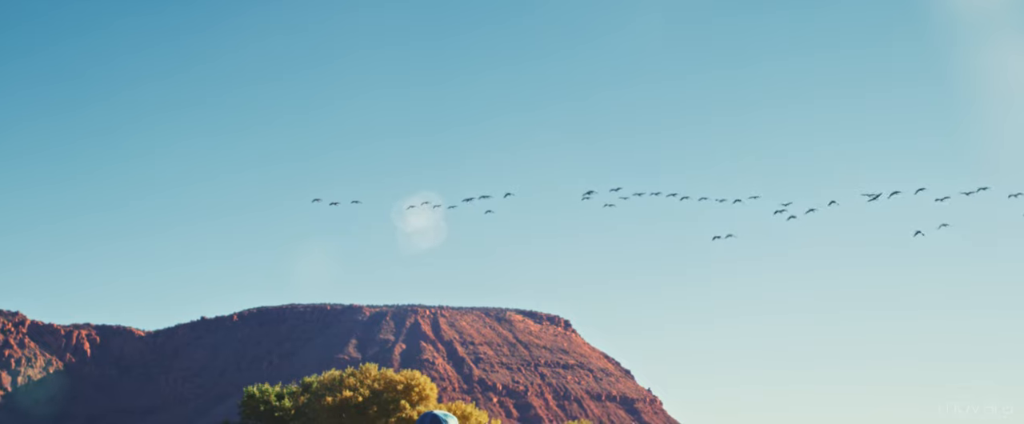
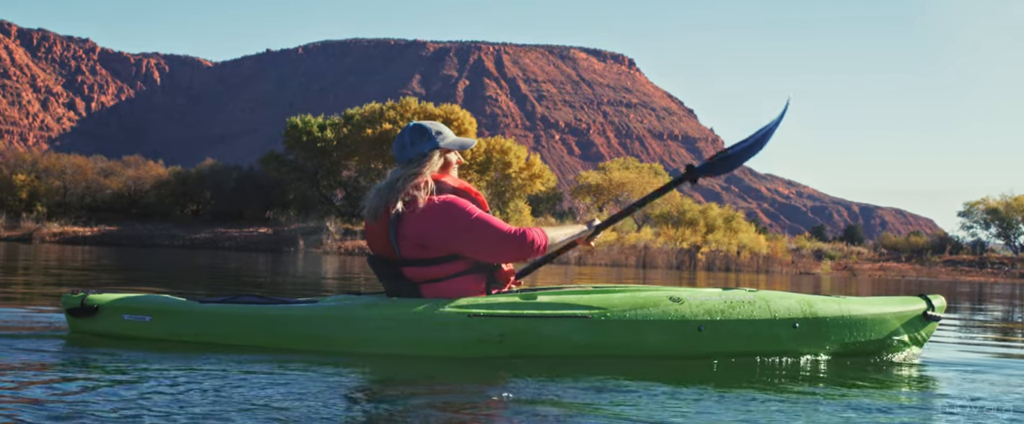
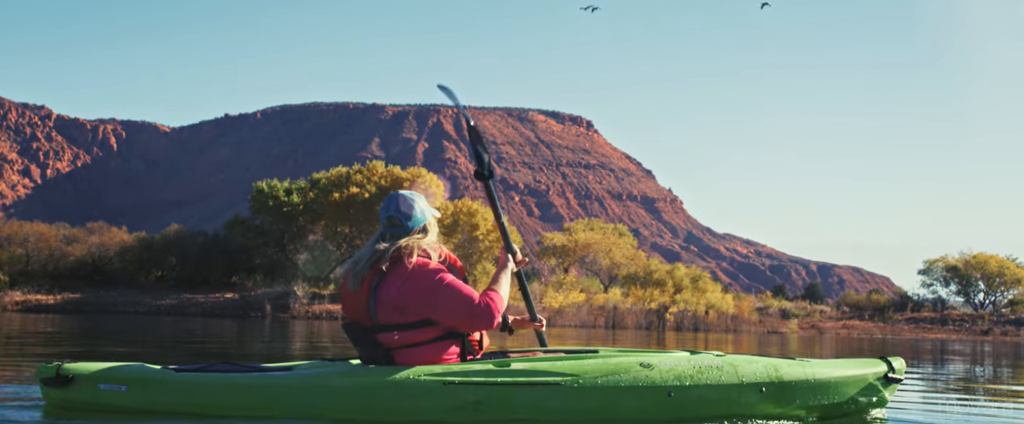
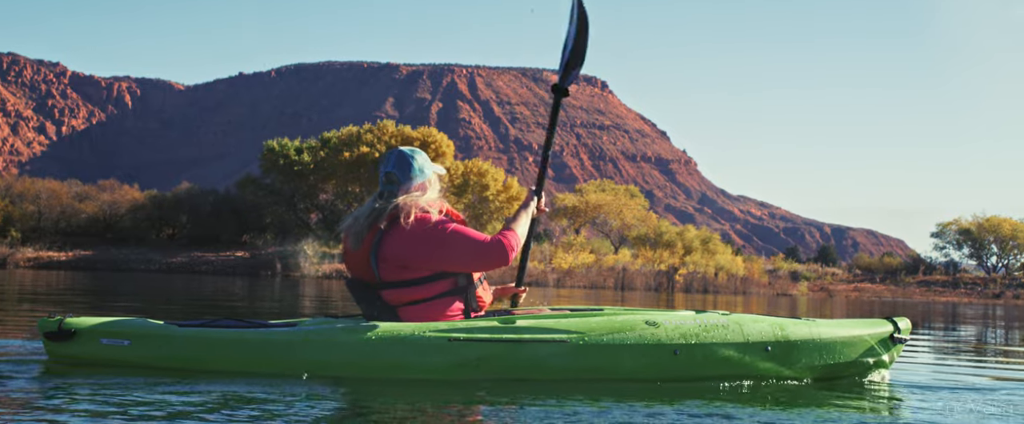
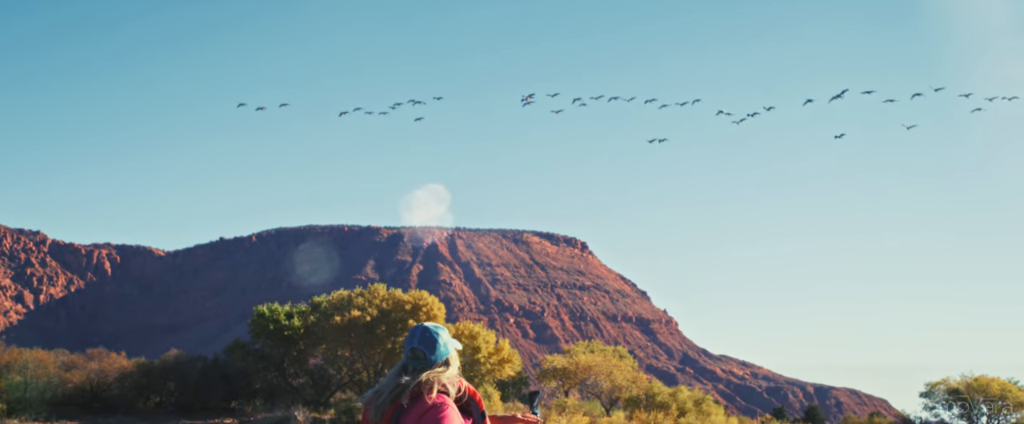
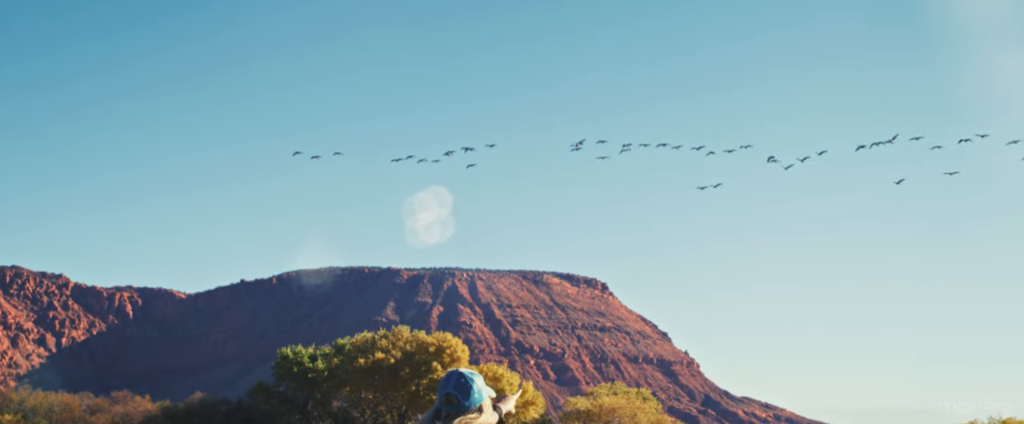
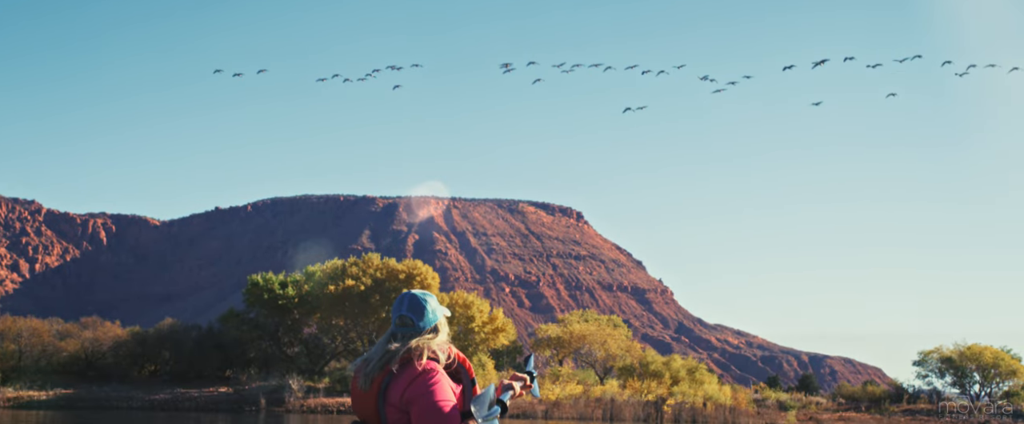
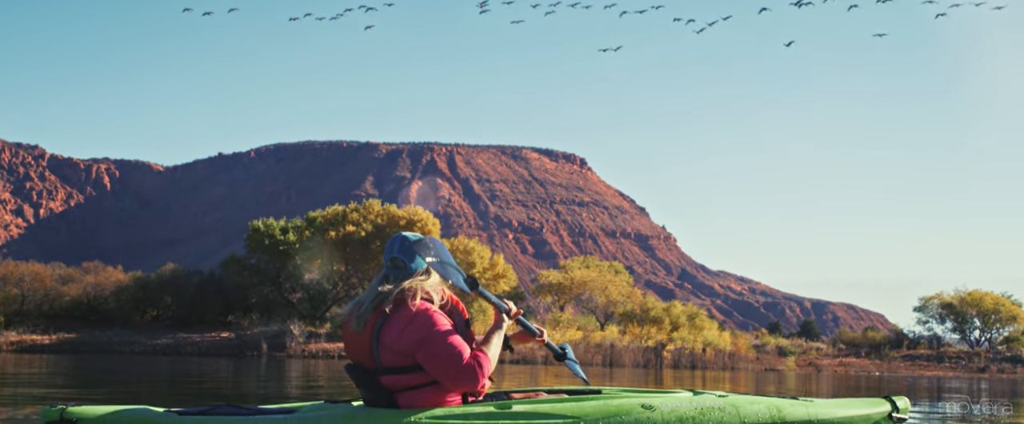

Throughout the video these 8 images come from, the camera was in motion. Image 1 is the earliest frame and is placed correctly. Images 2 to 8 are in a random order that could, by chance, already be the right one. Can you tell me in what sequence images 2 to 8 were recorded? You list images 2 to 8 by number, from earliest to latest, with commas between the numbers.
6, 5, 7, 8, 3, 4, 2
